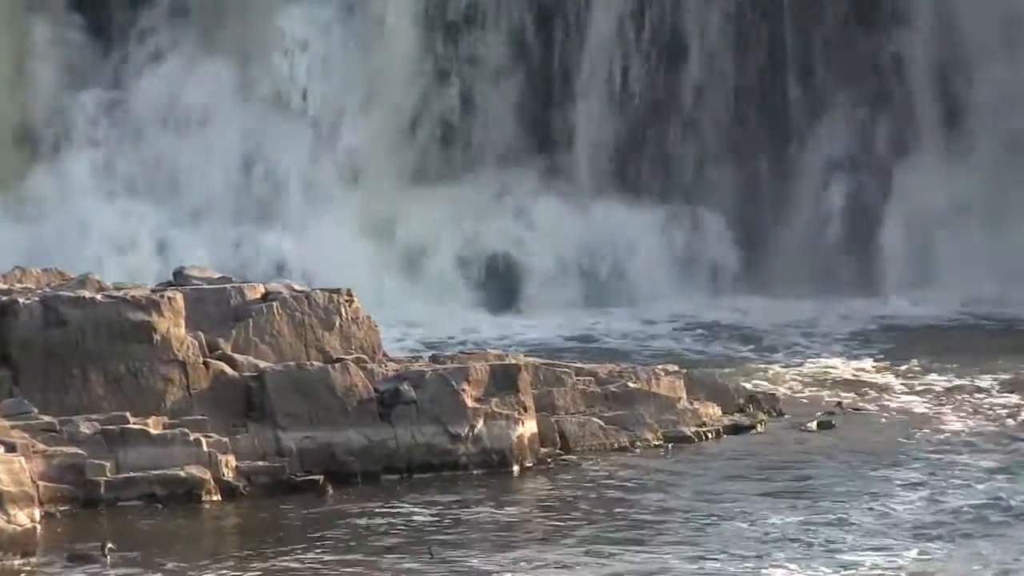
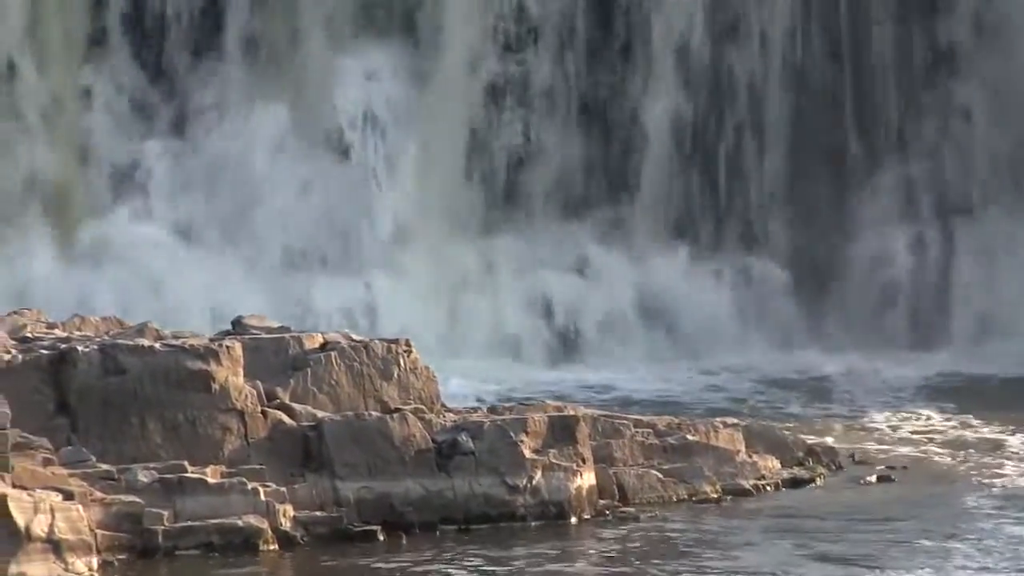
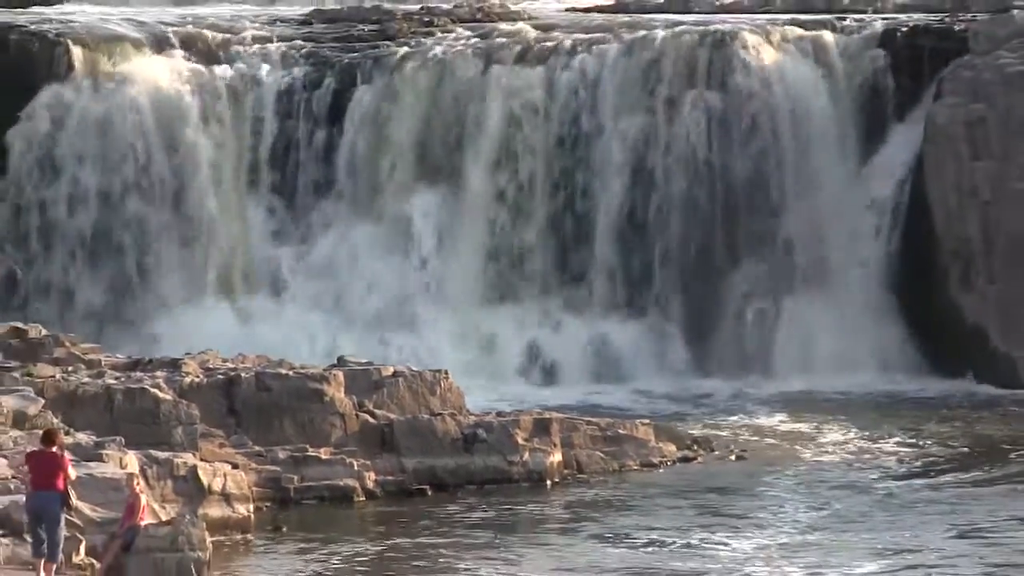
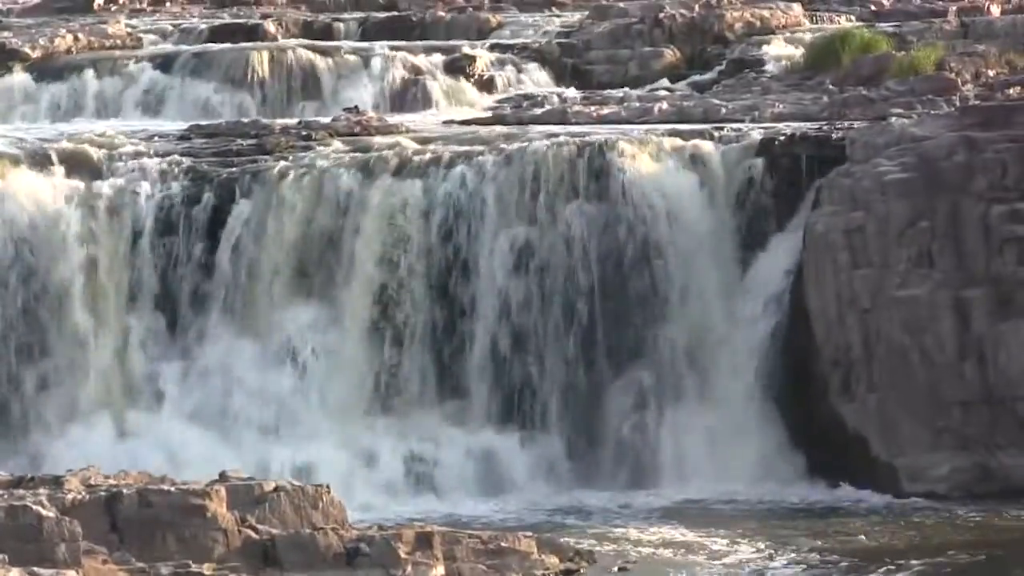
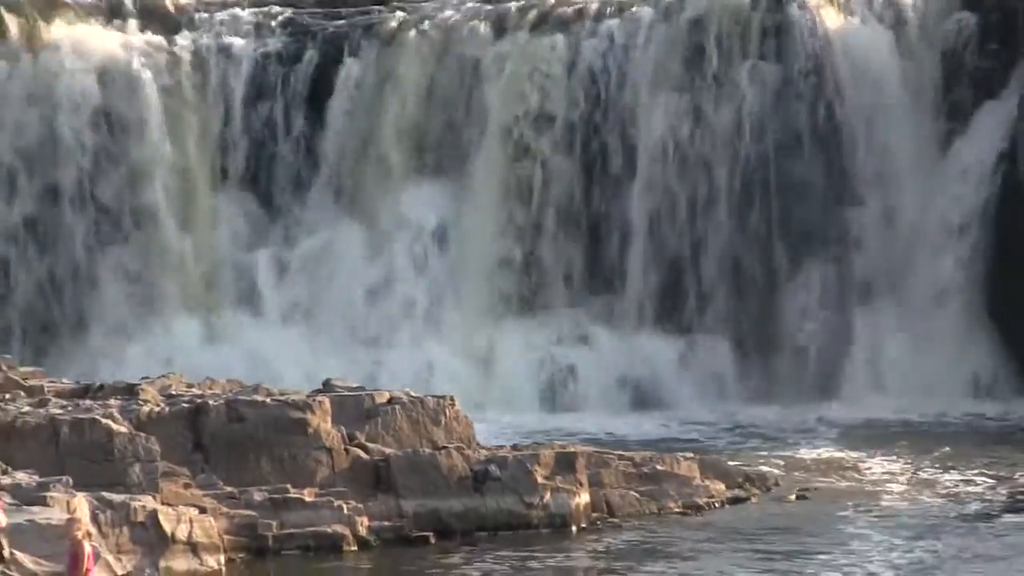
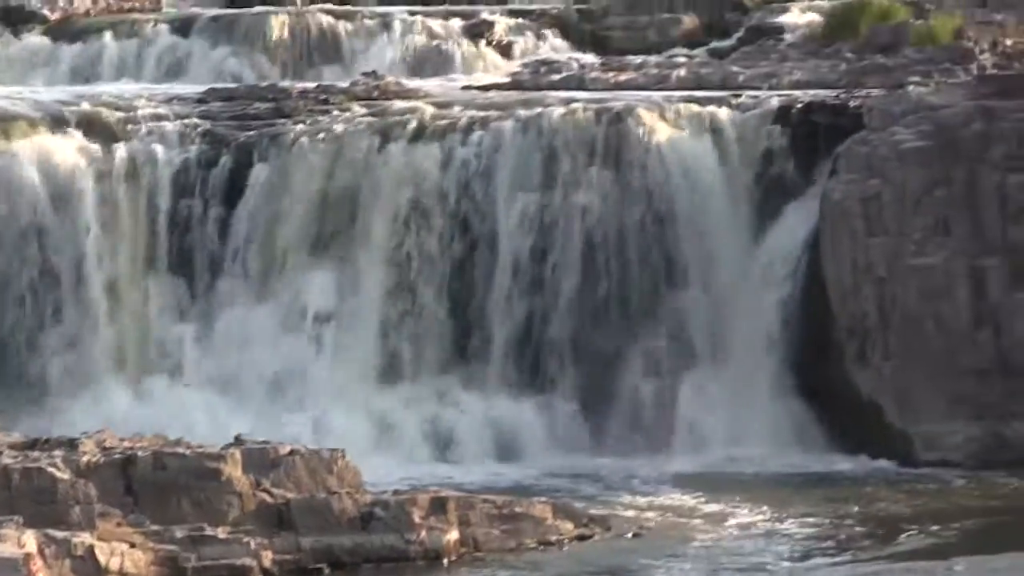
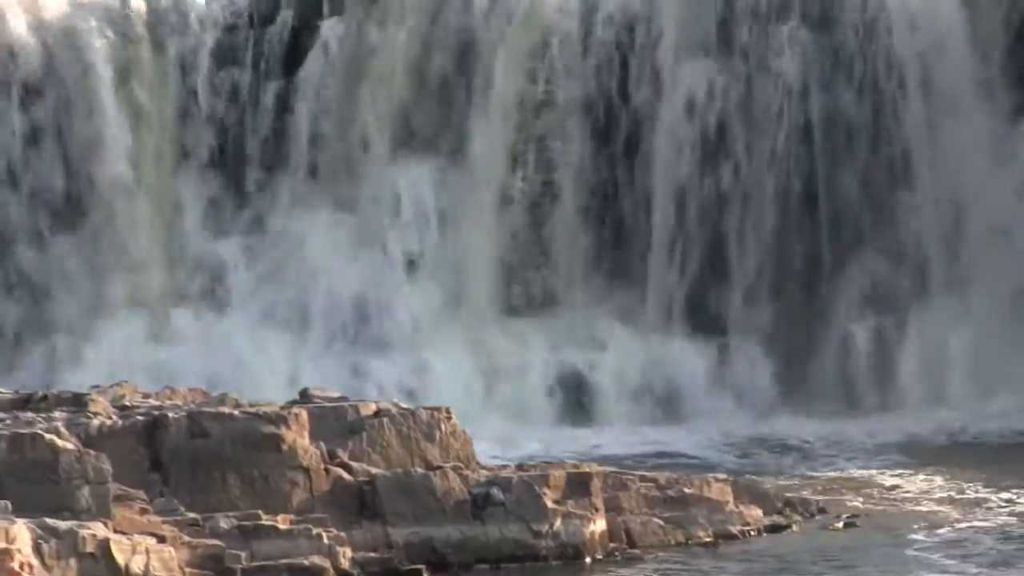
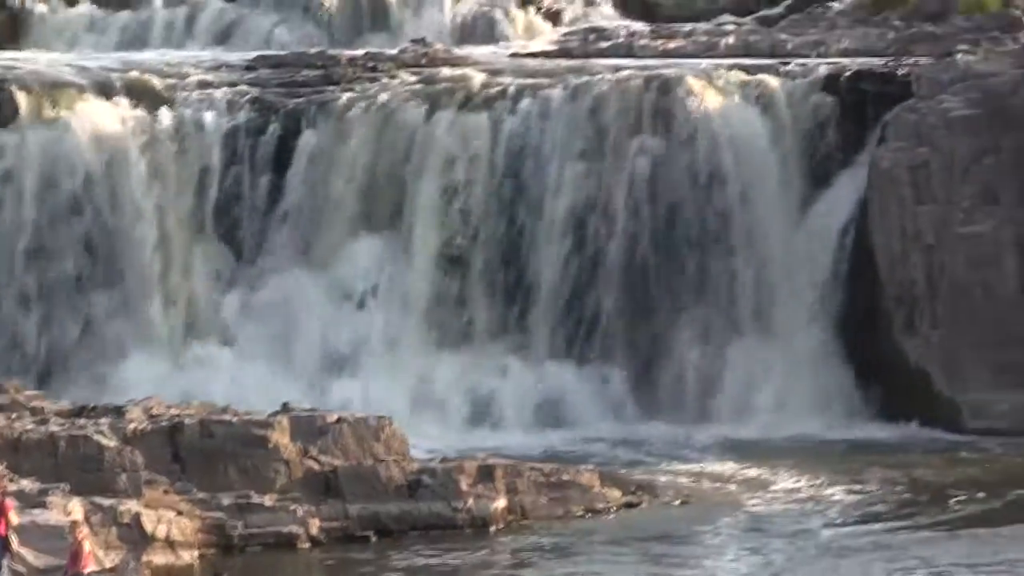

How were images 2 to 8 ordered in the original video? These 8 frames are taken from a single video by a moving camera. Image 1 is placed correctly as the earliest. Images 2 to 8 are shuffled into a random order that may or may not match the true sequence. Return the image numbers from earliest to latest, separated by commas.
2, 7, 5, 3, 8, 6, 4
